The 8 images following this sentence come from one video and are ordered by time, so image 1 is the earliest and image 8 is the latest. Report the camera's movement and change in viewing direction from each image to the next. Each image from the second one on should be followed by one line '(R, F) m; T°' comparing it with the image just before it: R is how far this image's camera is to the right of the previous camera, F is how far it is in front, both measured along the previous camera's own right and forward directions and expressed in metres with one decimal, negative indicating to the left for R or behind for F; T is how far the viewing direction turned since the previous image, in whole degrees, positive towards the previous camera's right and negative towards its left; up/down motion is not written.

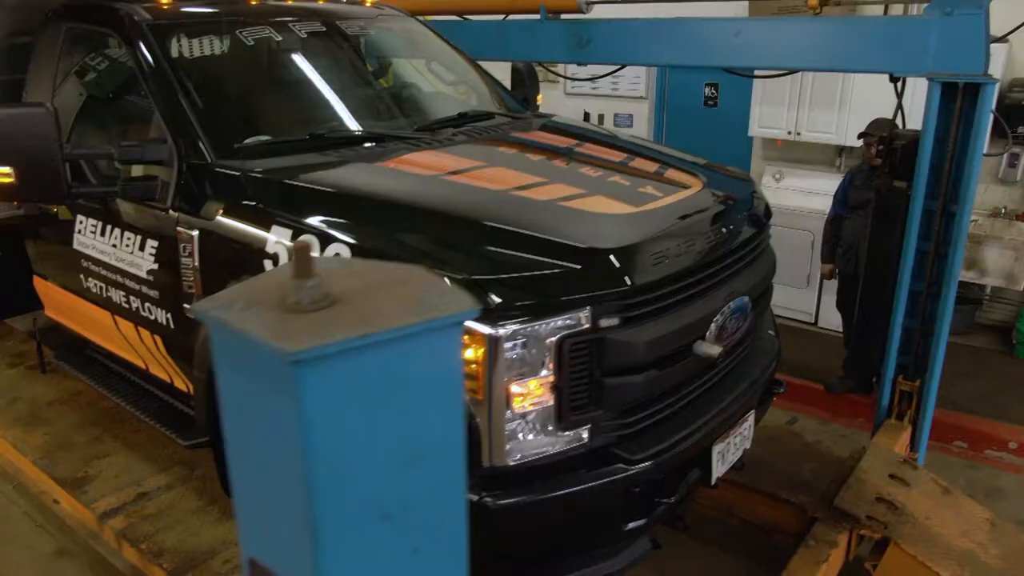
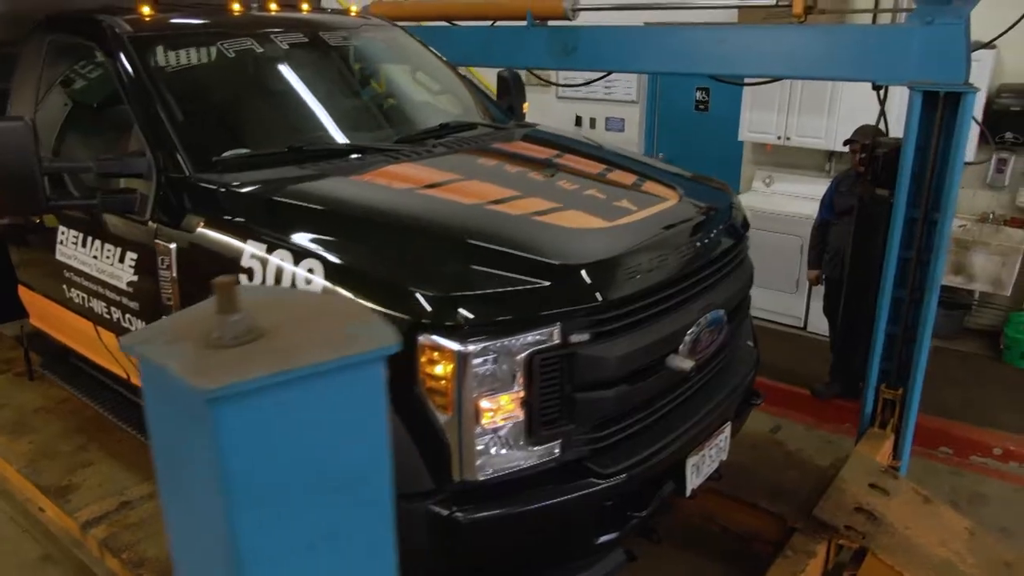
(+0.1, 0.0) m; 0°
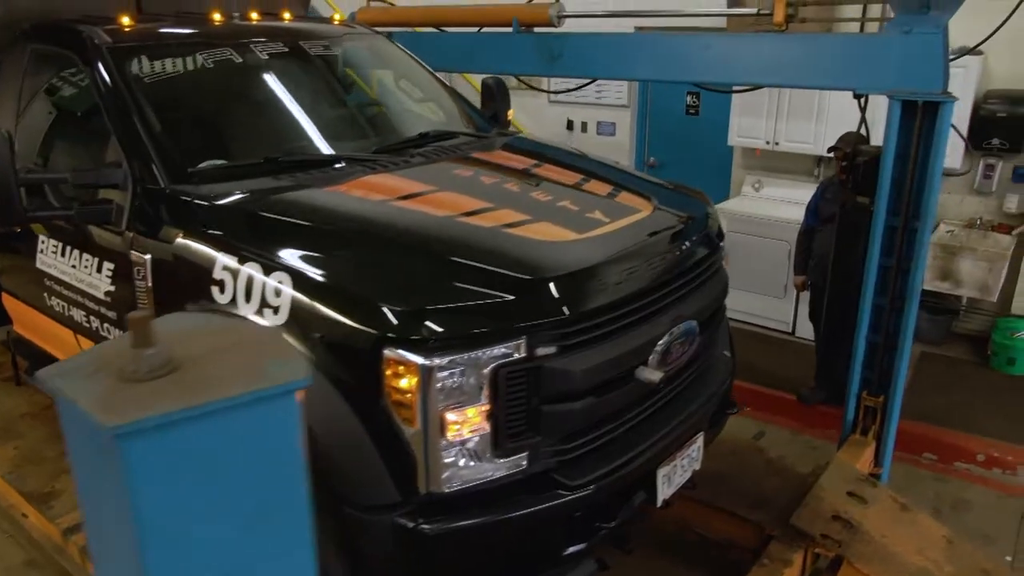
(+0.1, 0.0) m; 0°
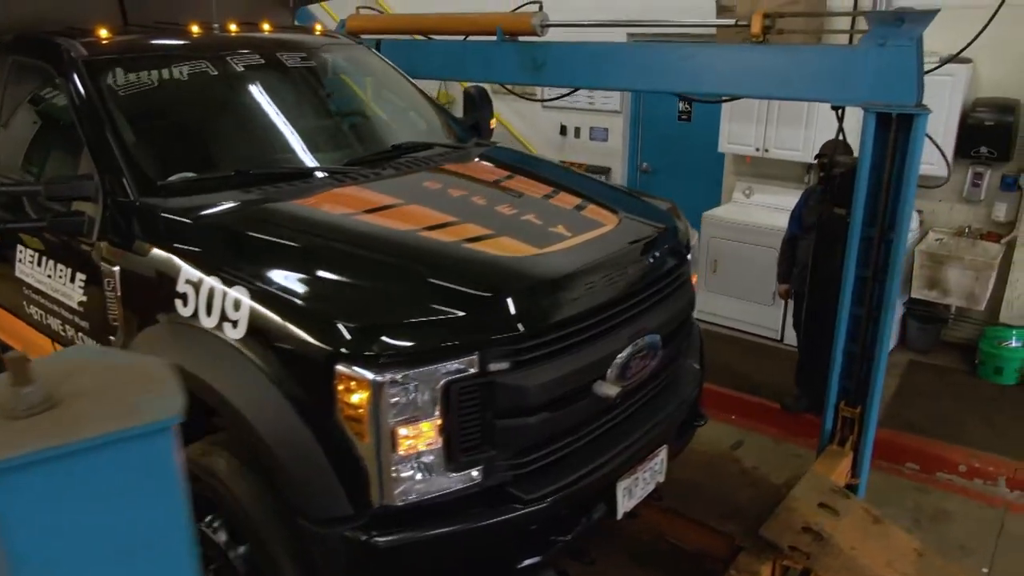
(+0.1, 0.0) m; -1°
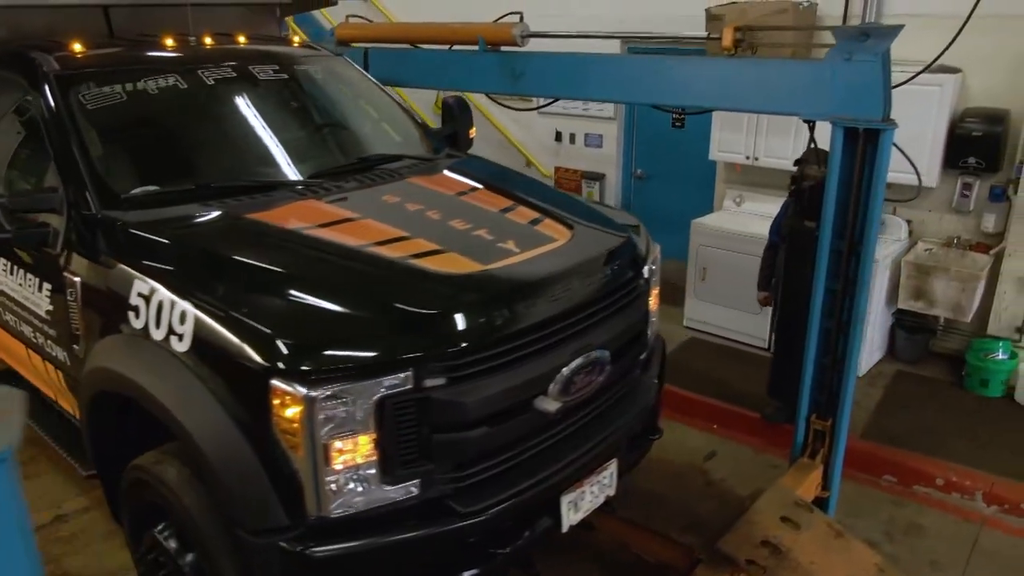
(+0.2, 0.0) m; -1°
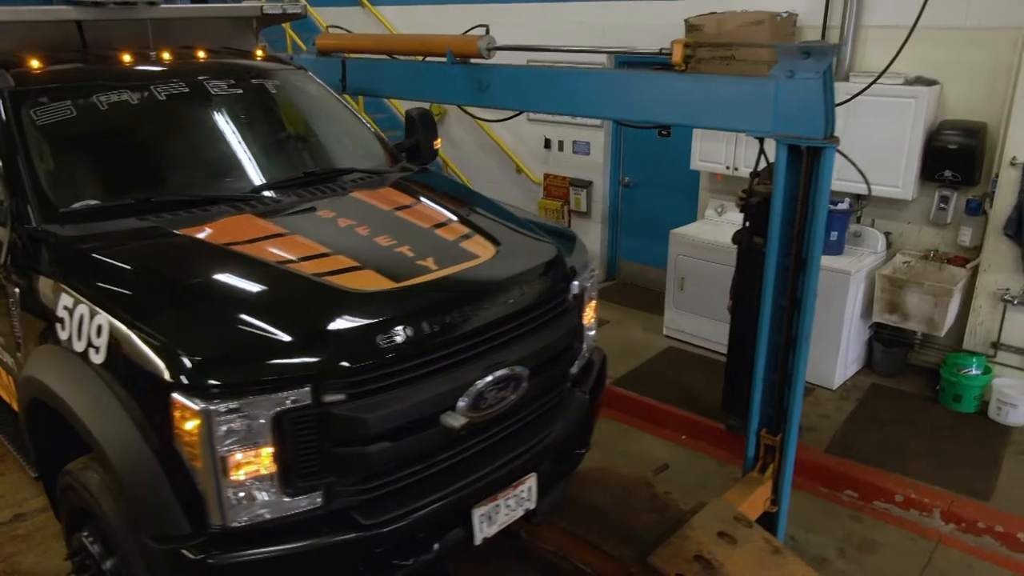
(+0.3, 0.0) m; -2°
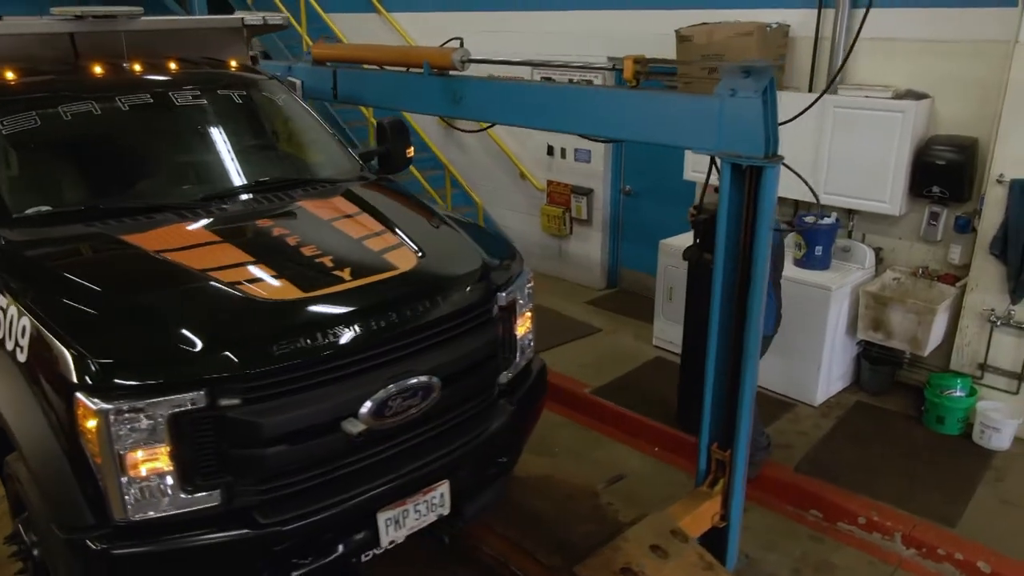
(+0.4, 0.0) m; -4°
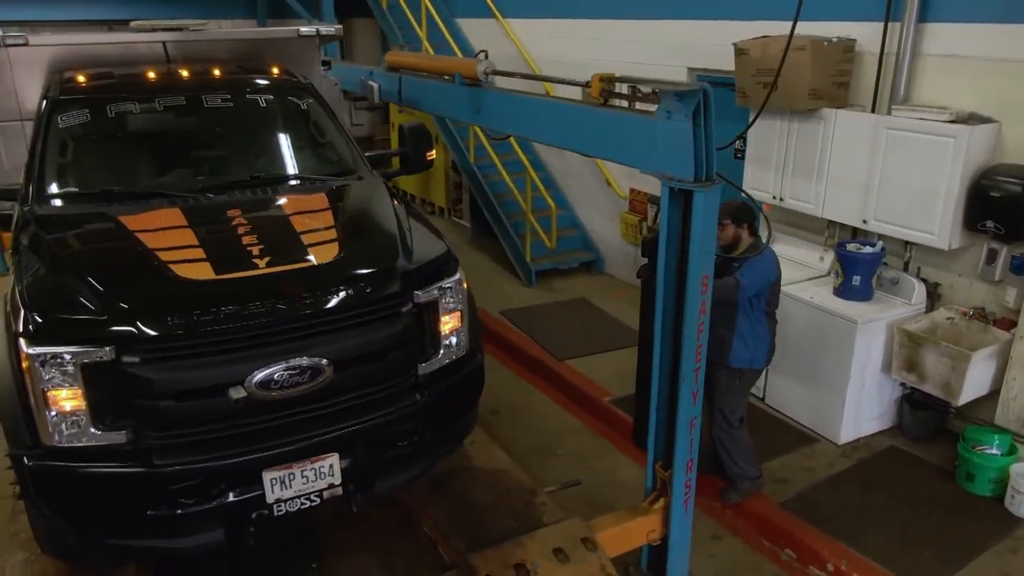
(+1.0, -0.1) m; -14°
